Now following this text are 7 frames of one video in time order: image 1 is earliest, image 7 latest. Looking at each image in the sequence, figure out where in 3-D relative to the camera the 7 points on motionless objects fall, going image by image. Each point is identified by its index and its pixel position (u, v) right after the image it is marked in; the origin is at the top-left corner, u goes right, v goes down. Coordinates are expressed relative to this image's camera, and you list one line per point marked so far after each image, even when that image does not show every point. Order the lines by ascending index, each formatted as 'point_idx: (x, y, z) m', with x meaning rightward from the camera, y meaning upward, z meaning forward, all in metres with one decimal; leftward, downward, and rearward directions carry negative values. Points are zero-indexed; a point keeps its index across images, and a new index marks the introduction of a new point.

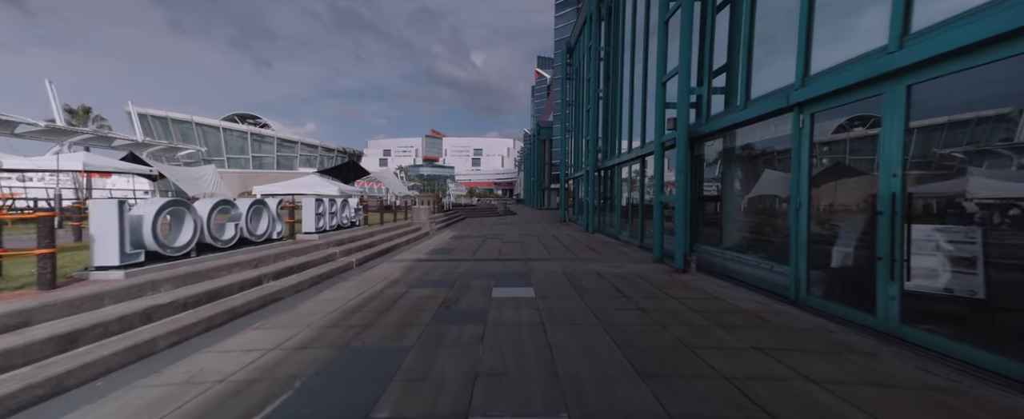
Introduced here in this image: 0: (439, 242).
0: (-2.8, -1.3, +13.4) m
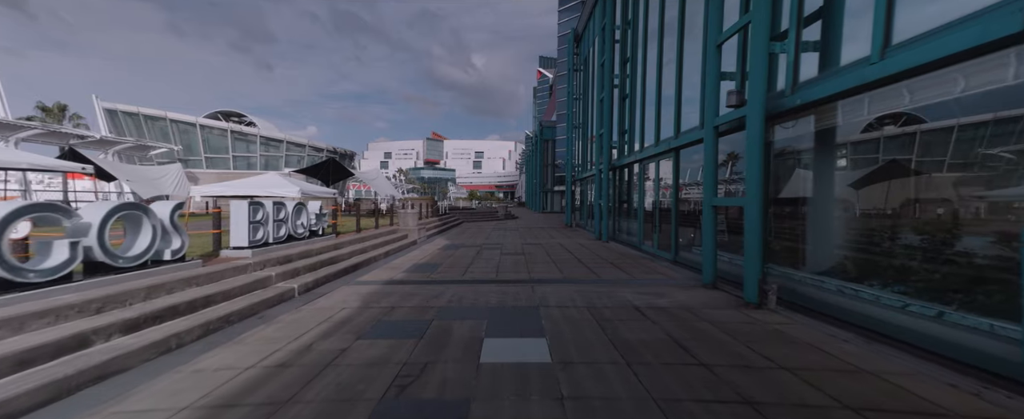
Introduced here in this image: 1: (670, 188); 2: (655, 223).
0: (-2.7, -1.5, +11.3) m
1: (+4.3, +0.6, +9.6) m
2: (+4.3, -0.4, +10.5) m
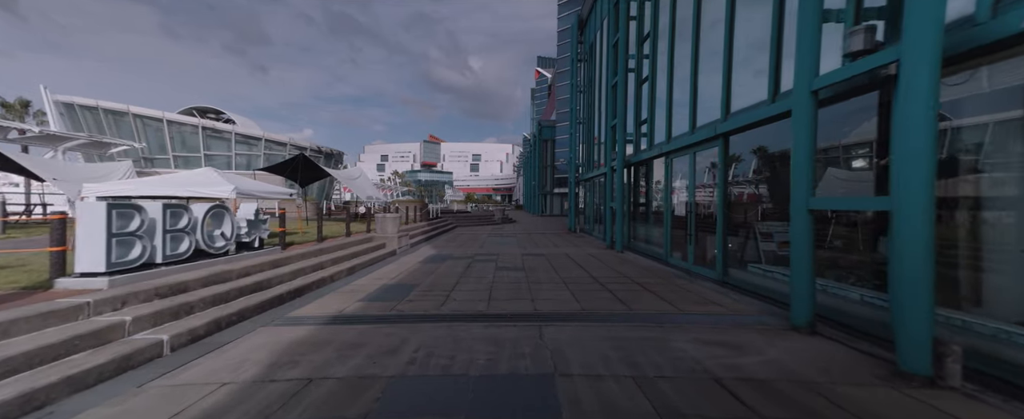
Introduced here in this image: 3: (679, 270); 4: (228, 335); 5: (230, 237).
0: (-2.8, -1.6, +9.2) m
1: (+4.3, +0.5, +7.5) m
2: (+4.3, -0.5, +8.4) m
3: (+4.1, -1.5, +8.7) m
4: (-3.3, -1.5, +4.1) m
5: (-4.8, -0.5, +6.0) m
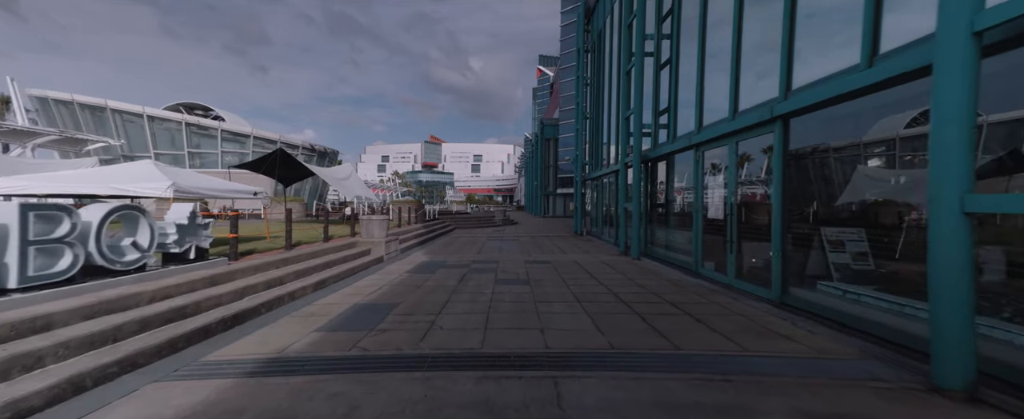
0: (-2.7, -1.6, +7.8) m
1: (+4.3, +0.5, +6.1) m
2: (+4.3, -0.6, +7.0) m
3: (+4.2, -1.5, +7.2) m
4: (-3.3, -1.5, +2.7) m
5: (-4.8, -0.5, +4.6) m
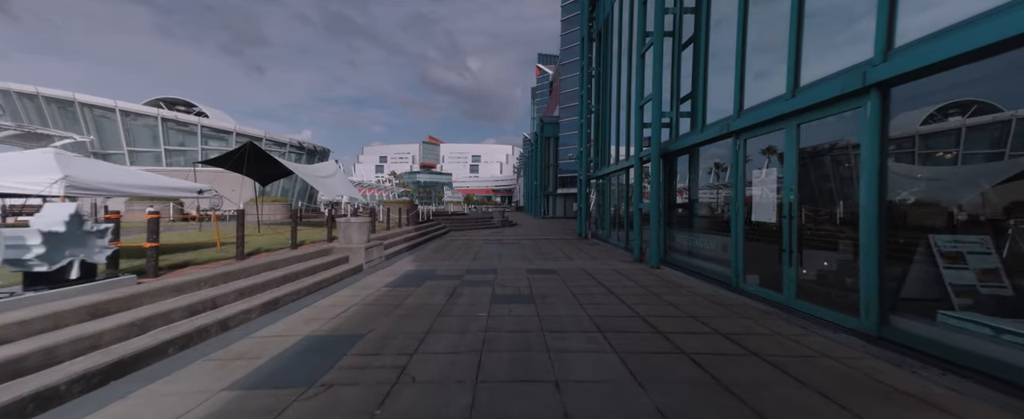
0: (-2.7, -1.7, +6.3) m
1: (+4.3, +0.5, +4.7) m
2: (+4.3, -0.6, +5.6) m
3: (+4.2, -1.6, +5.8) m
4: (-3.3, -1.5, +1.3) m
5: (-4.8, -0.5, +3.2) m
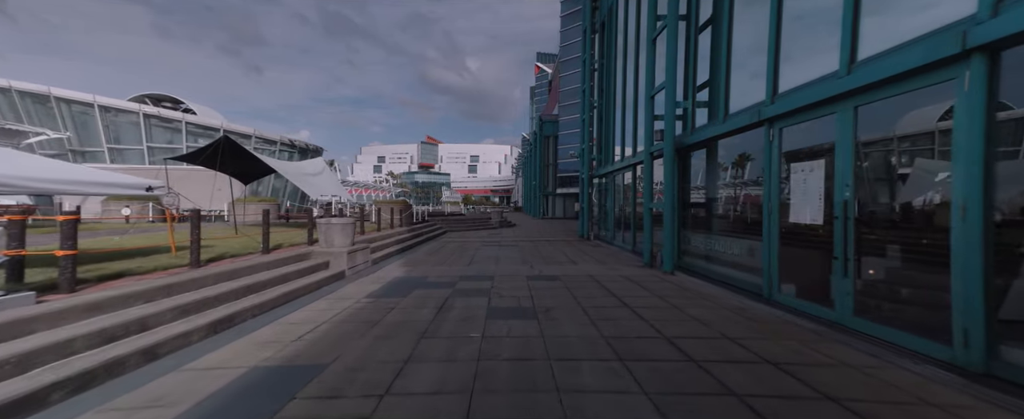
0: (-2.7, -1.7, +5.4) m
1: (+4.3, +0.5, +3.8) m
2: (+4.3, -0.6, +4.7) m
3: (+4.2, -1.5, +5.0) m
4: (-3.3, -1.5, +0.4) m
5: (-4.8, -0.5, +2.3) m
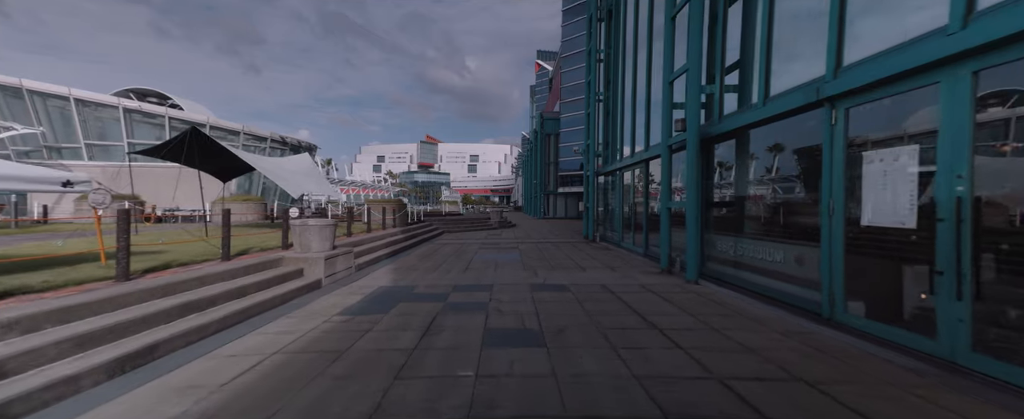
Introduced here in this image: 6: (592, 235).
0: (-2.7, -1.6, +4.3) m
1: (+4.4, +0.5, +2.7) m
2: (+4.3, -0.6, +3.7) m
3: (+4.2, -1.5, +3.9) m
4: (-3.3, -1.5, -0.7) m
5: (-4.7, -0.5, +1.2) m
6: (+4.0, -1.2, +17.9) m
